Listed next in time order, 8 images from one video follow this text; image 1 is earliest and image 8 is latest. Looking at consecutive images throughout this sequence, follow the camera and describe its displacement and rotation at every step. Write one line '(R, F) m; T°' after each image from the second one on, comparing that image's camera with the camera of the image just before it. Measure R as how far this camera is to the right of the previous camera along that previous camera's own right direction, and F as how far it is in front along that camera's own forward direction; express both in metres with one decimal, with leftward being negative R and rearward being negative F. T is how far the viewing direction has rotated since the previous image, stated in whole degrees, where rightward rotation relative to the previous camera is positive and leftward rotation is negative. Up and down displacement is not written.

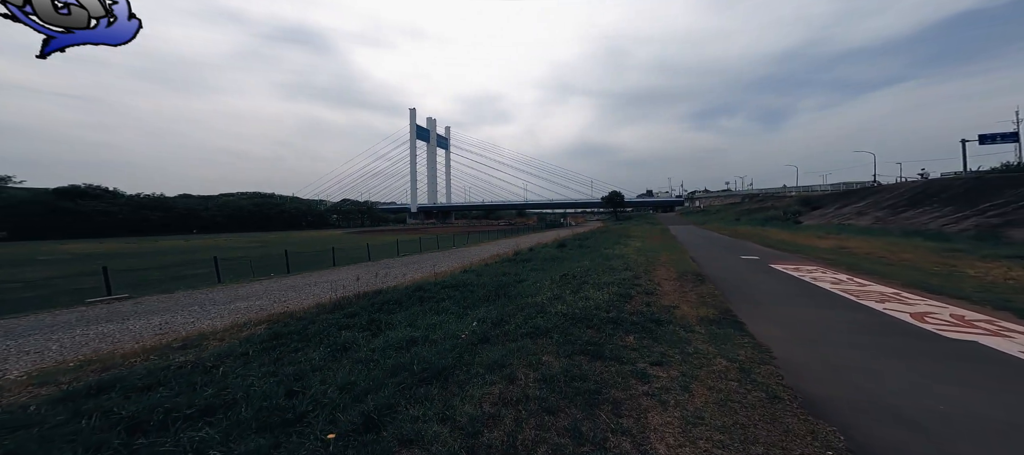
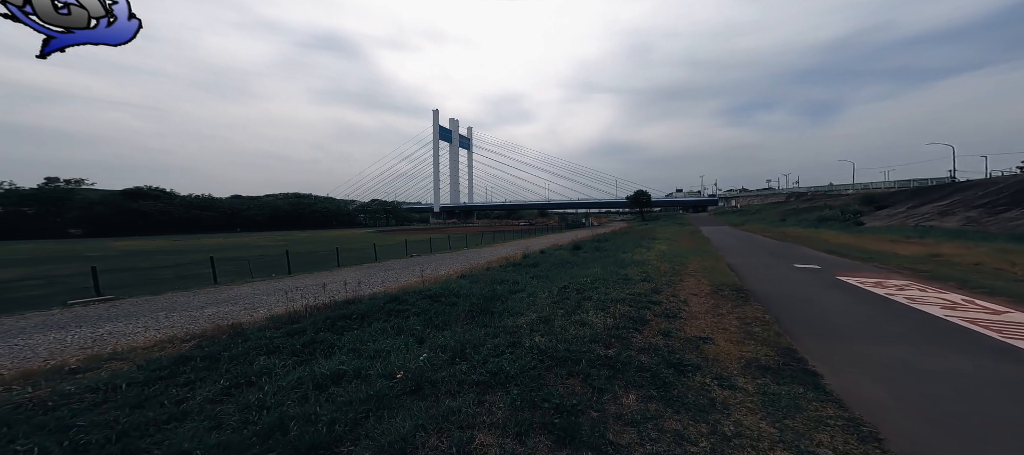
(+0.9, +1.7) m; -5°
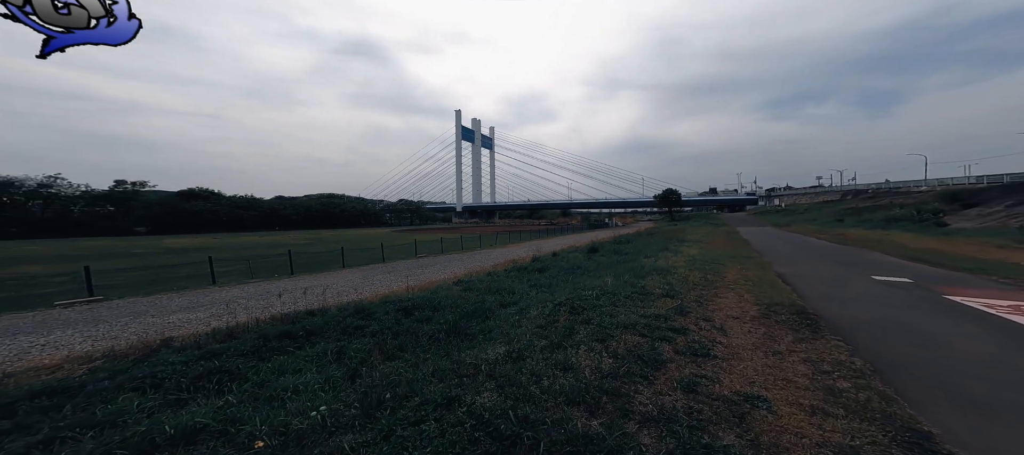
(+0.9, +1.6) m; -5°
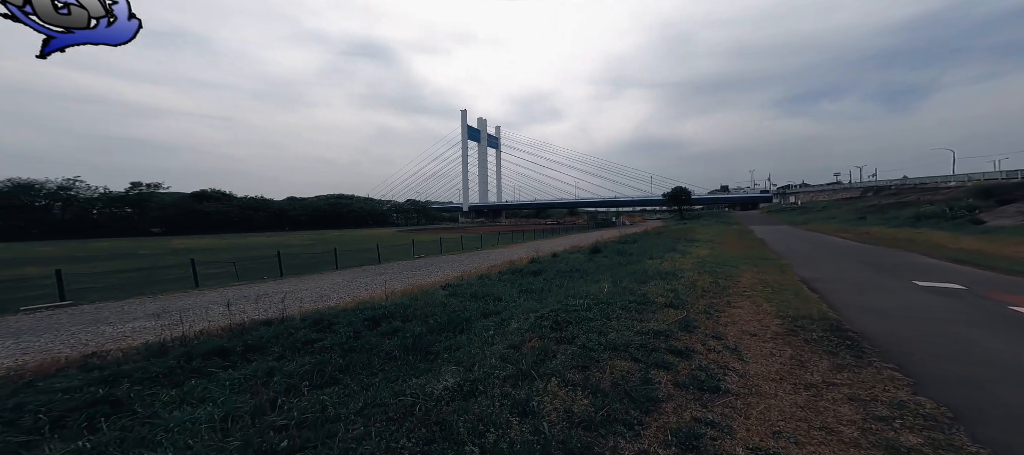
(+0.6, +0.9) m; -2°
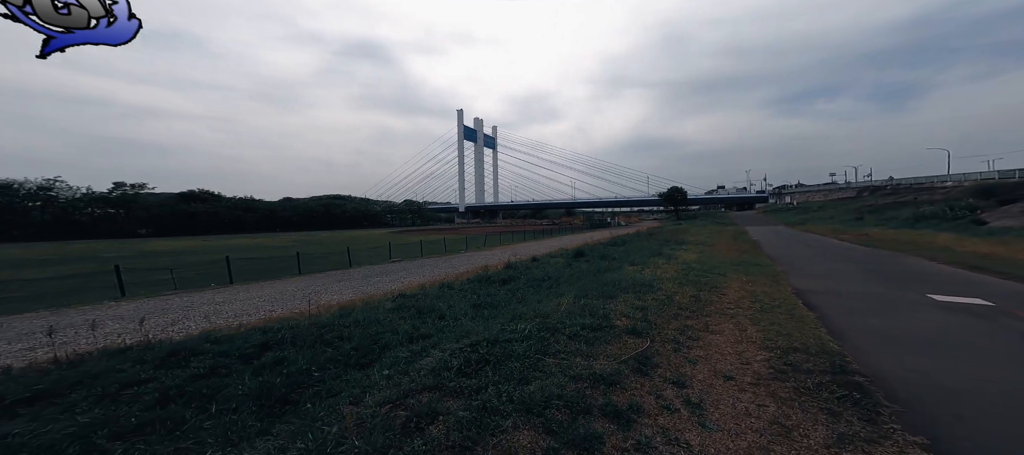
(+1.1, +1.2) m; 0°
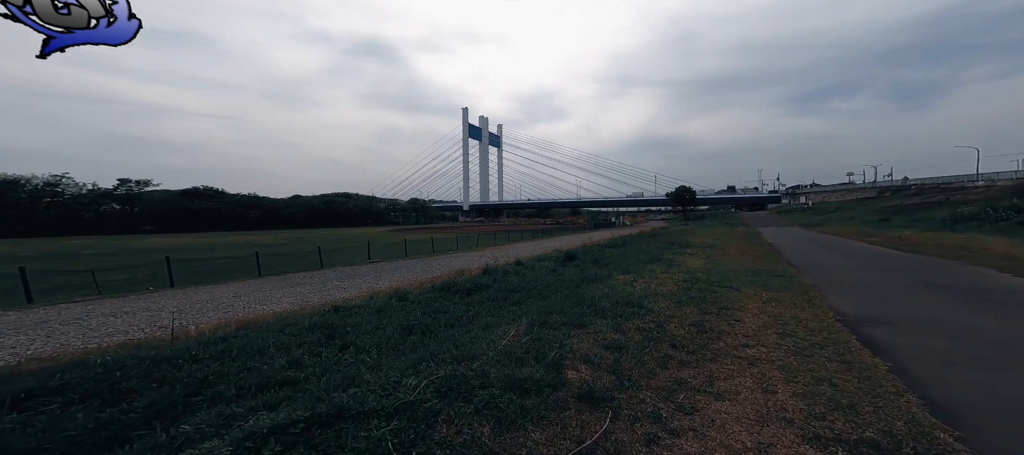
(+1.2, +1.9) m; -1°
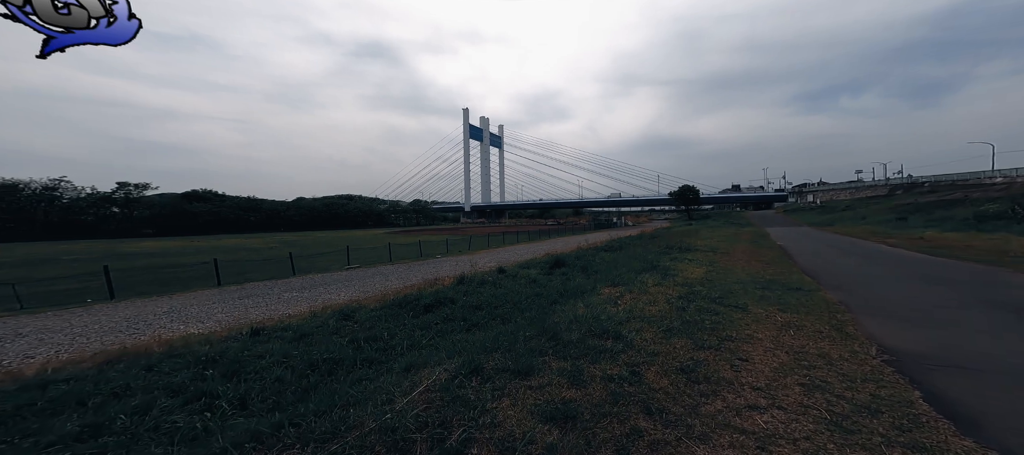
(+1.0, +1.4) m; -1°
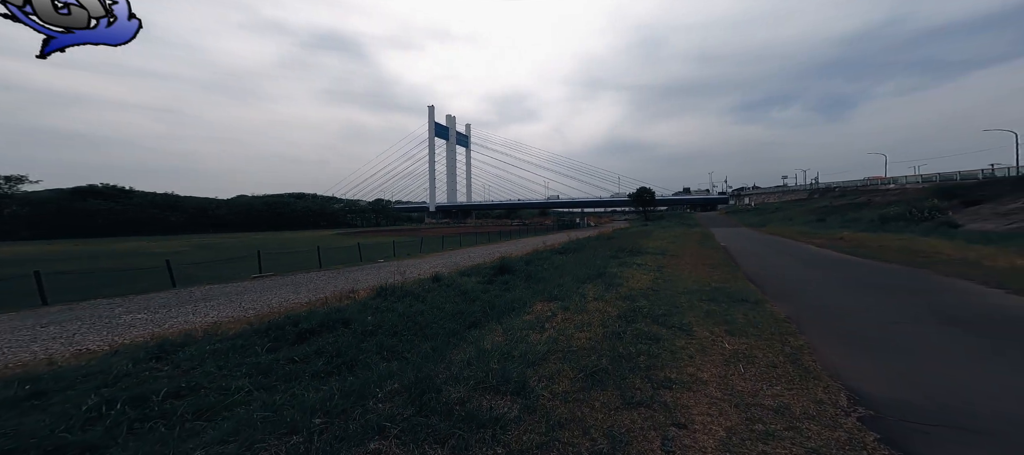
(+1.2, +1.4) m; +6°
